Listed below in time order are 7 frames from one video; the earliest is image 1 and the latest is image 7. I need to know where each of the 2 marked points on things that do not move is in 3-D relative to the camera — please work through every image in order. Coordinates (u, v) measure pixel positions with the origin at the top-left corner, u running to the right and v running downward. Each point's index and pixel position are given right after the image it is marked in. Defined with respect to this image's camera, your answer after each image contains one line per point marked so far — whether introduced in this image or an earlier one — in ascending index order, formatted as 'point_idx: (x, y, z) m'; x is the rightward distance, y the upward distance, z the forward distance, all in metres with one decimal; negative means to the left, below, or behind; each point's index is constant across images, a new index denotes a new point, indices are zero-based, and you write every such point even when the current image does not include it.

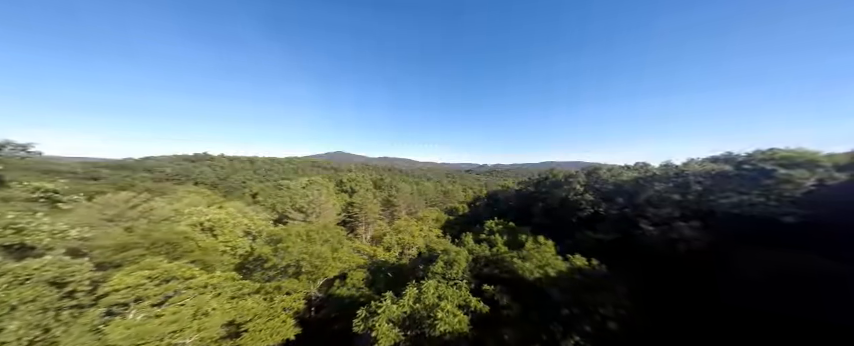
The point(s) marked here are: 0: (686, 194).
0: (+20.5, -1.7, +17.0) m
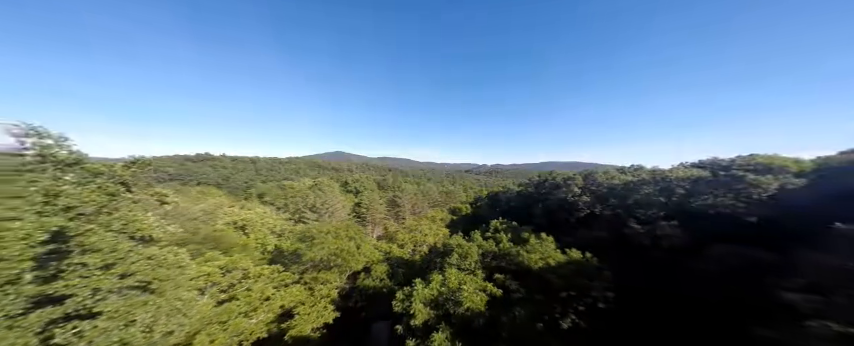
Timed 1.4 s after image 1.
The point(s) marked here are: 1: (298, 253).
0: (+21.7, -2.2, +19.1) m
1: (-11.7, -7.1, +19.4) m
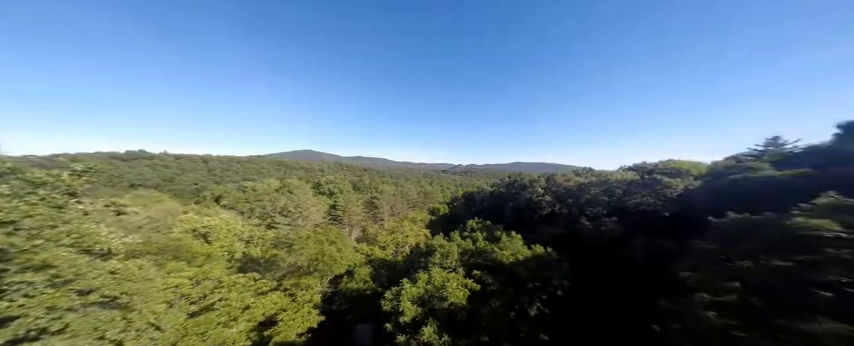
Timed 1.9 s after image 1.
0: (+19.7, -2.5, +22.9) m
1: (-13.4, -7.6, +19.1) m
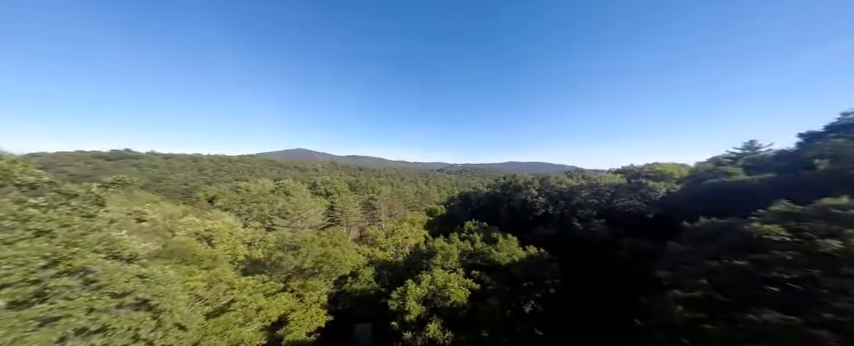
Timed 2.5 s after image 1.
0: (+19.7, -3.0, +24.3) m
1: (-13.3, -8.1, +19.7) m
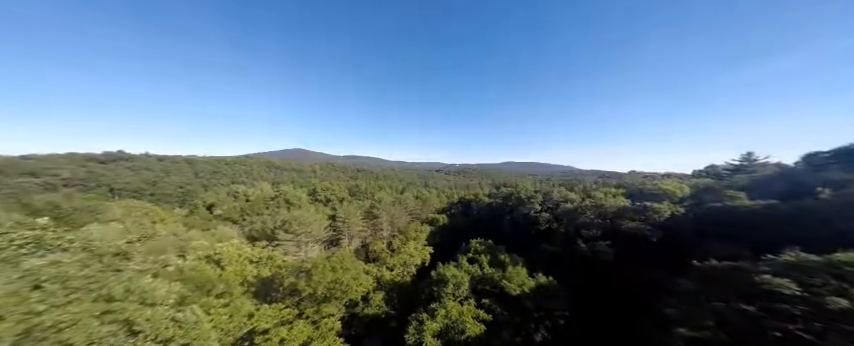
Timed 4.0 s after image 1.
0: (+20.5, -5.1, +24.8) m
1: (-12.4, -10.7, +19.9) m
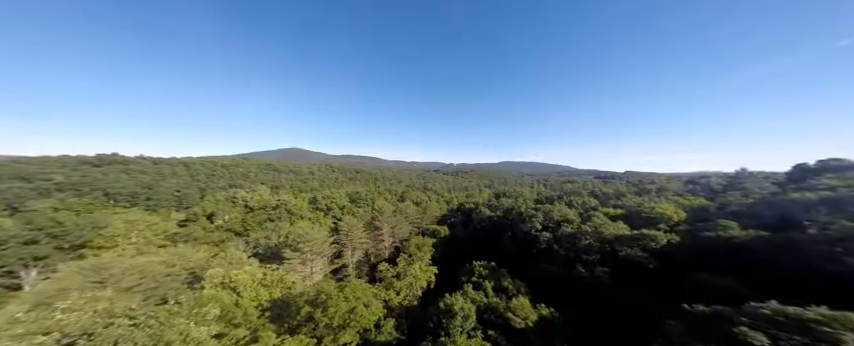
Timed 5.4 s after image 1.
0: (+21.1, -7.9, +25.9) m
1: (-11.7, -14.0, +20.7) m
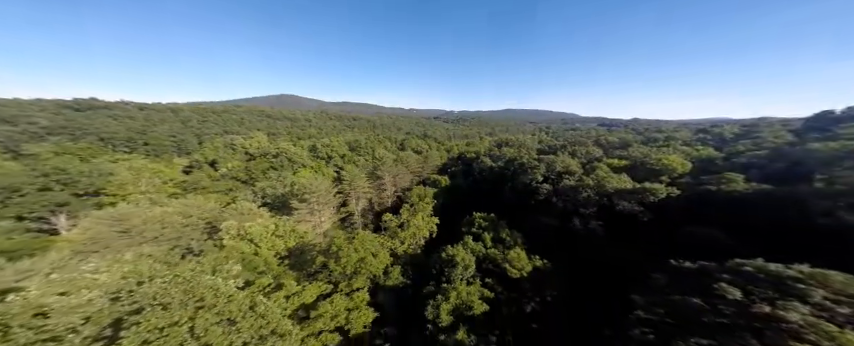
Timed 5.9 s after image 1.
0: (+21.4, -2.6, +26.3) m
1: (-11.4, -9.8, +22.7) m
